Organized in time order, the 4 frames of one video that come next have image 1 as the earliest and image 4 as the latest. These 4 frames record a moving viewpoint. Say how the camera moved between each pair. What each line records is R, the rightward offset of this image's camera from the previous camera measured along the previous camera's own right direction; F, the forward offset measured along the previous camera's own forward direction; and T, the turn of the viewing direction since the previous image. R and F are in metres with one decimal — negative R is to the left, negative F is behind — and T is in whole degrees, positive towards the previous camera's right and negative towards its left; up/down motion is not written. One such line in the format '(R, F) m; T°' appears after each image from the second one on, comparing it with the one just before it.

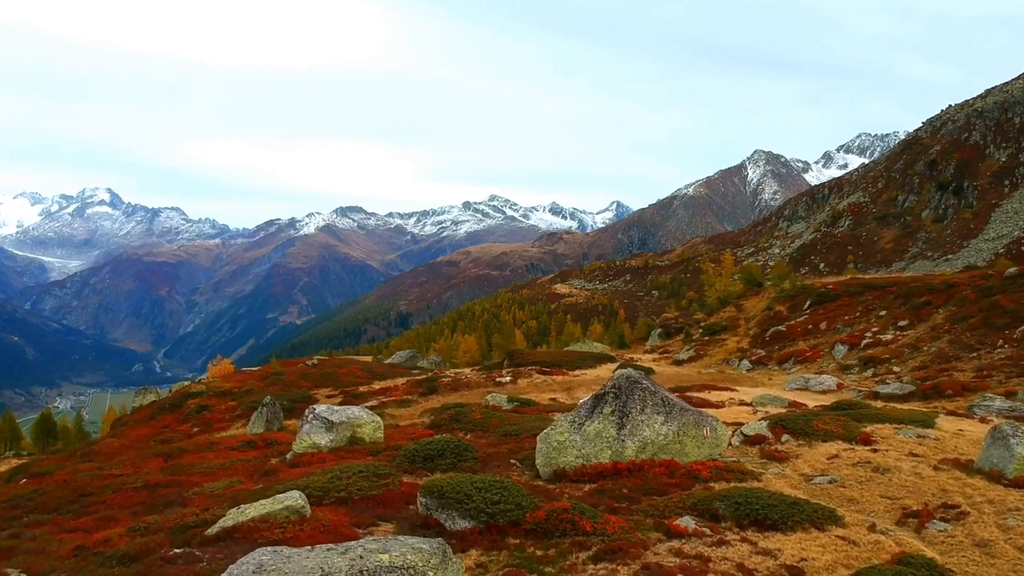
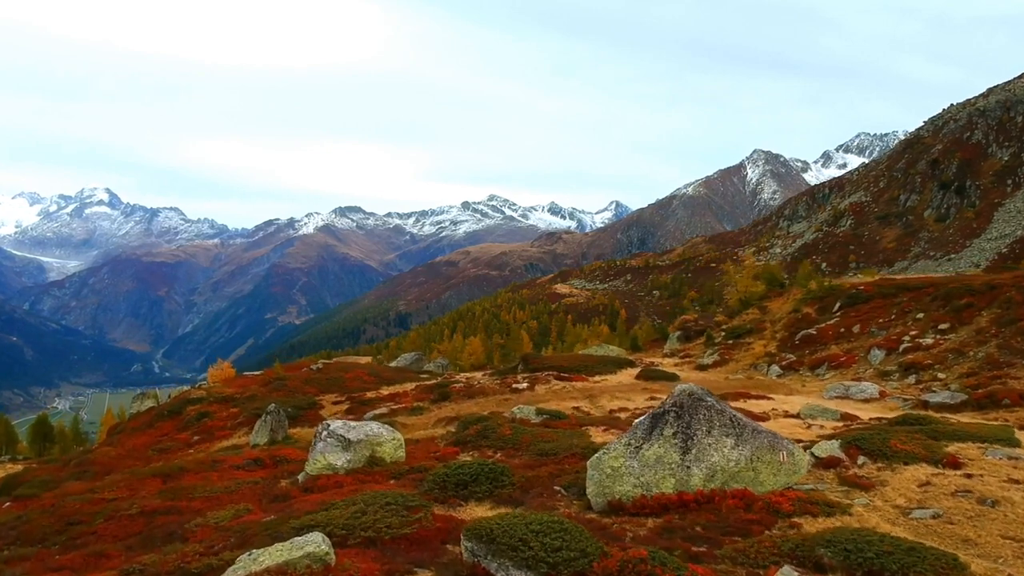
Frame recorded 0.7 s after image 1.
(-1.4, +2.3) m; 0°
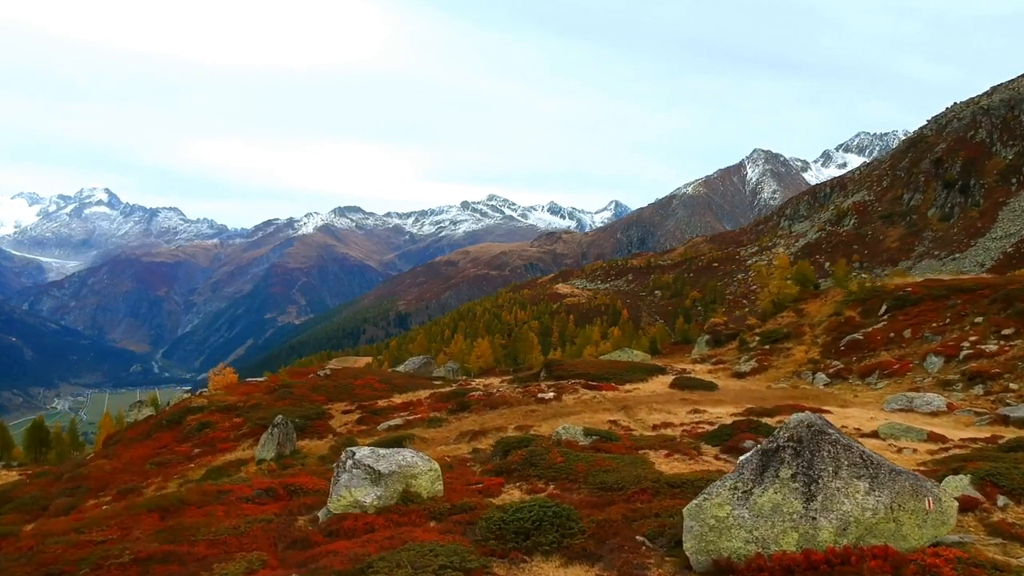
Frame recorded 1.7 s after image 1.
(-1.8, +3.1) m; 0°
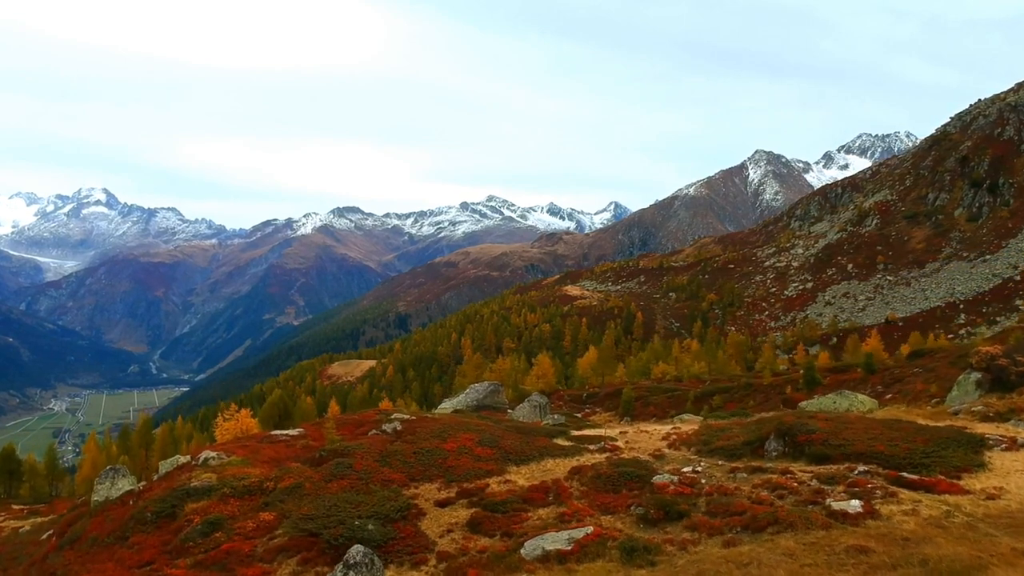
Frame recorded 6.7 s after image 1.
(-10.4, +18.4) m; 0°
